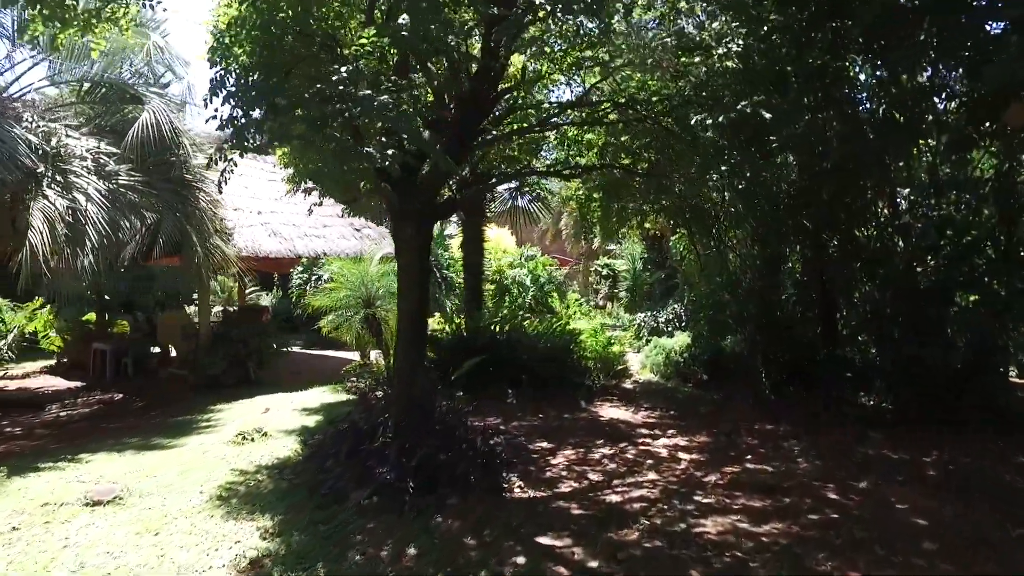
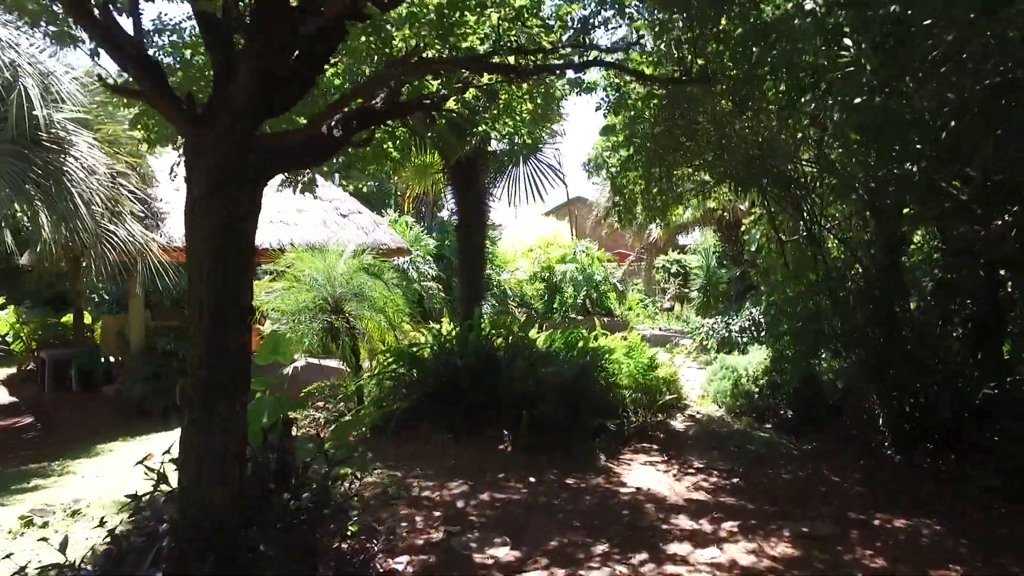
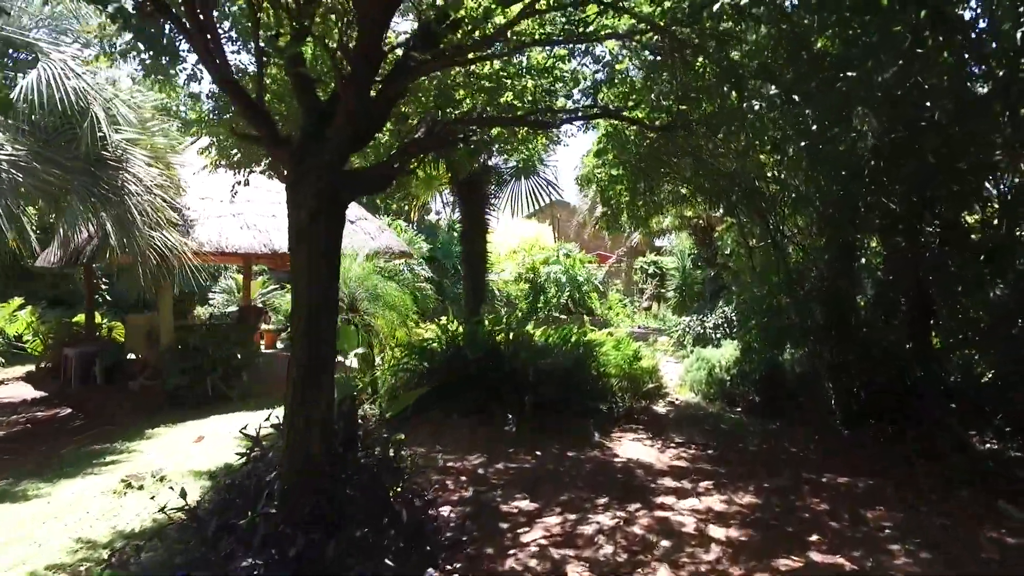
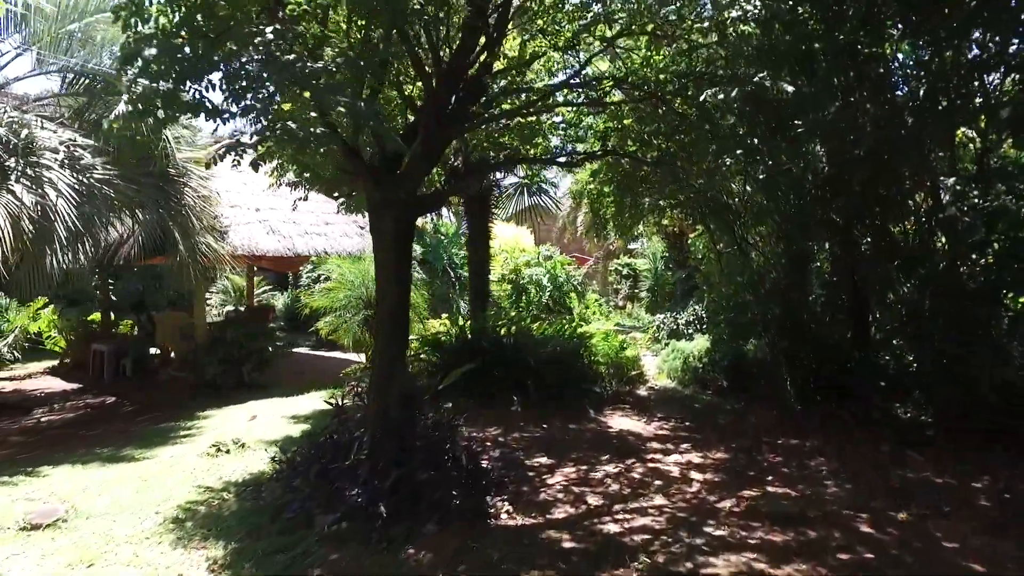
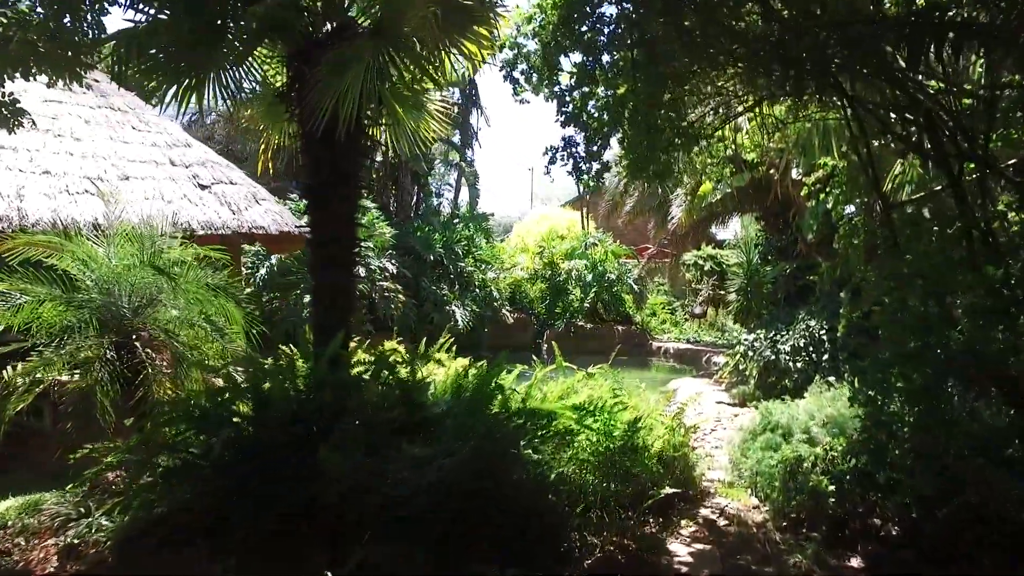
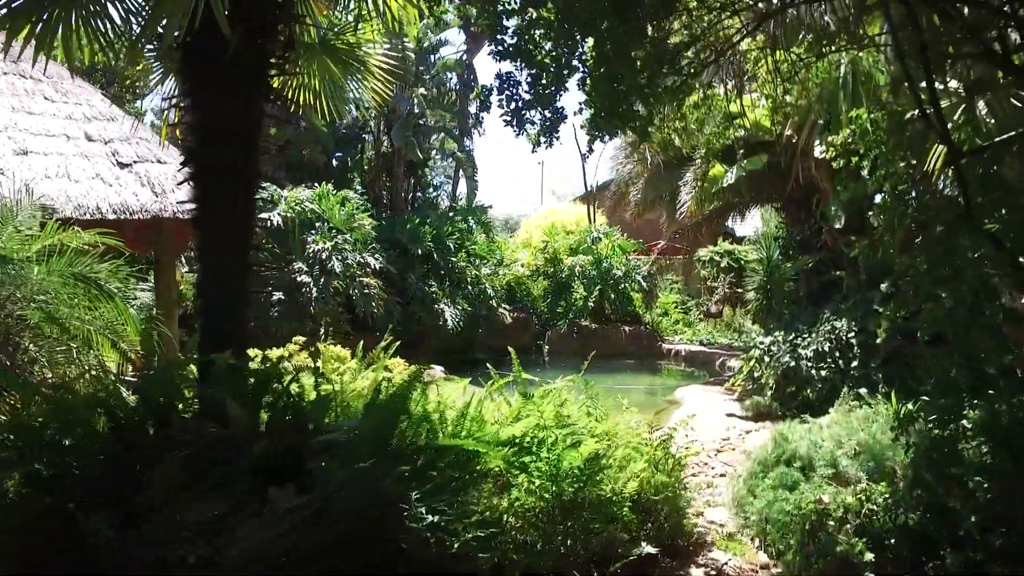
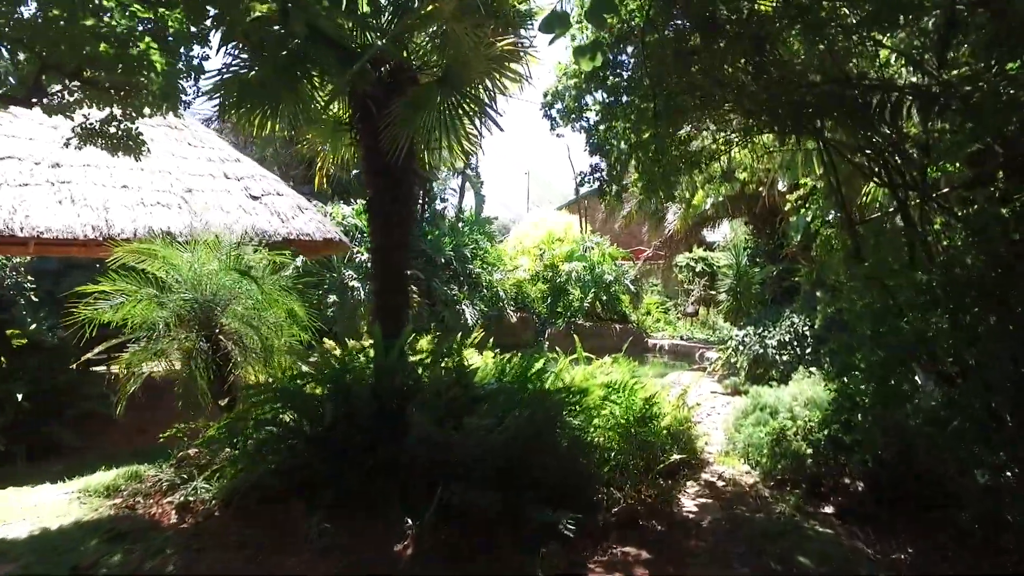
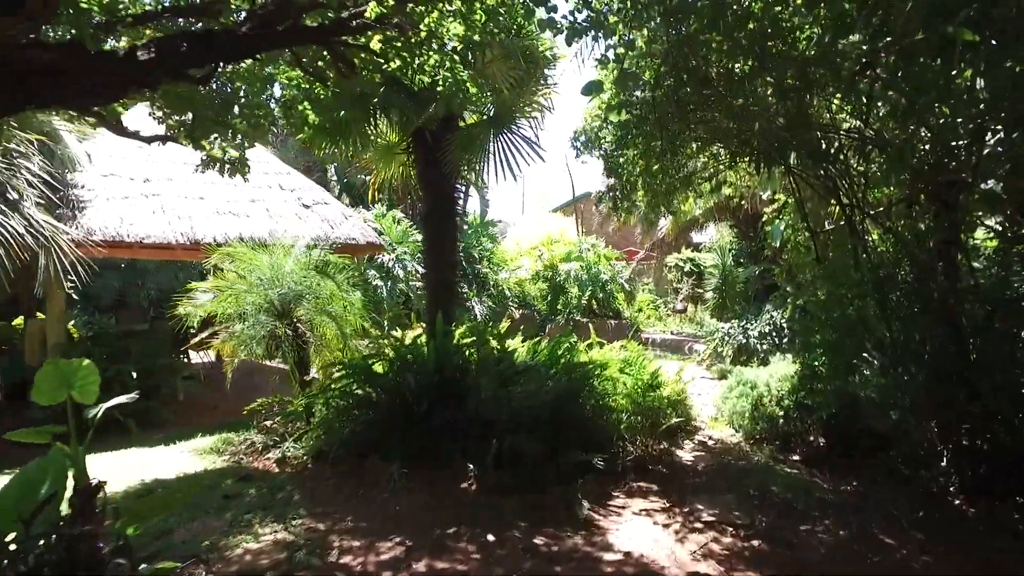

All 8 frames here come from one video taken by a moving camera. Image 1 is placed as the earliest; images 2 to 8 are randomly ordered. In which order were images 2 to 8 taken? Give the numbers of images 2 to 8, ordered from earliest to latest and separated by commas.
4, 3, 2, 8, 7, 5, 6
